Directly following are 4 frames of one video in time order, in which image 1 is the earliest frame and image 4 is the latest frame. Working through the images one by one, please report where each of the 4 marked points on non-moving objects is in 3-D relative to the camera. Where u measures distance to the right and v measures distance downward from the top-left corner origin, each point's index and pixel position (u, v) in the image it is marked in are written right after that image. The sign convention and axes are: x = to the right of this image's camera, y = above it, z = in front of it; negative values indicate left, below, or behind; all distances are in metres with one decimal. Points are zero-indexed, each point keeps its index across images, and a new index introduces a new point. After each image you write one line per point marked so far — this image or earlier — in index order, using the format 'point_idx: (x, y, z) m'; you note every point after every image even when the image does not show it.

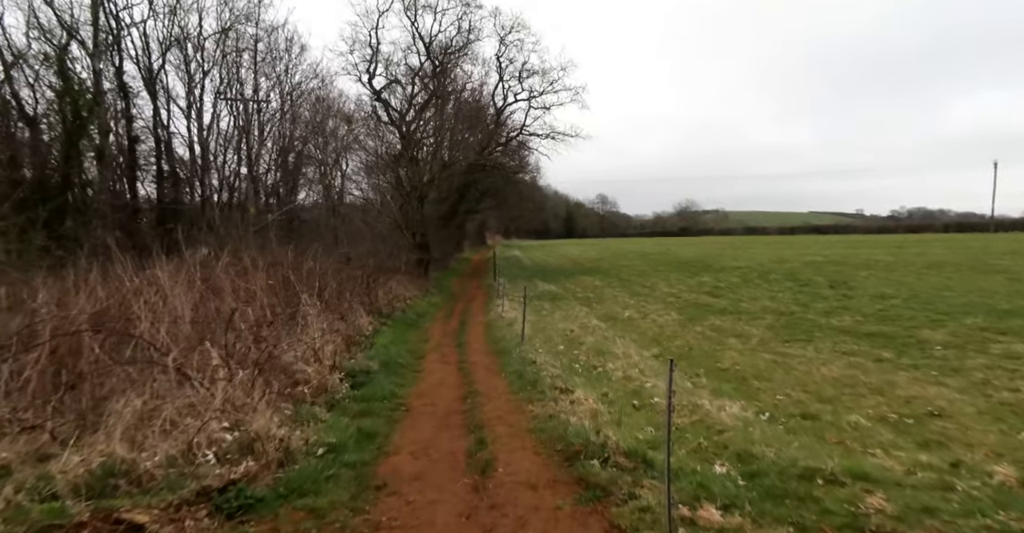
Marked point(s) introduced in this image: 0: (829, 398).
0: (+5.9, -2.4, +11.1) m
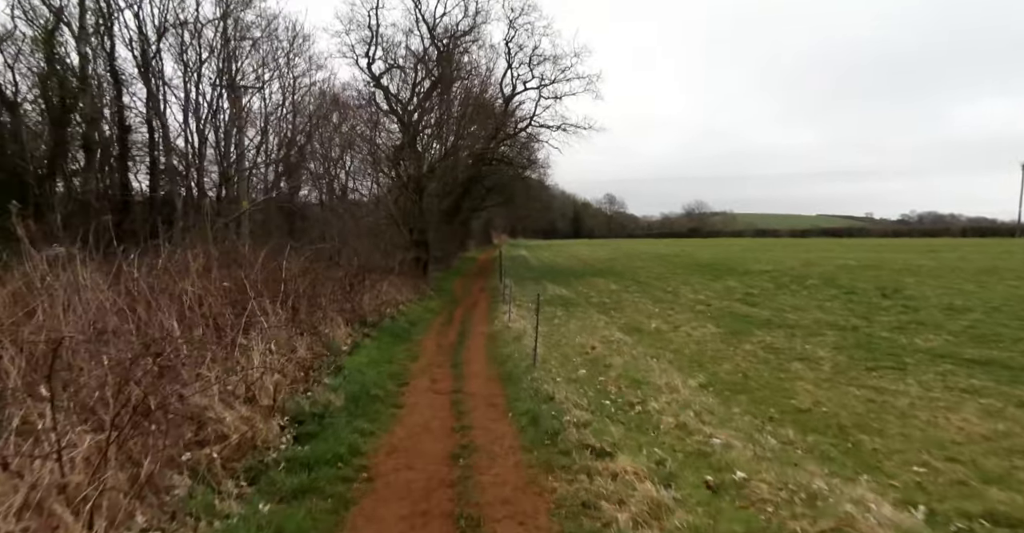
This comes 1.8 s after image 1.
0: (+6.0, -2.6, +7.4) m
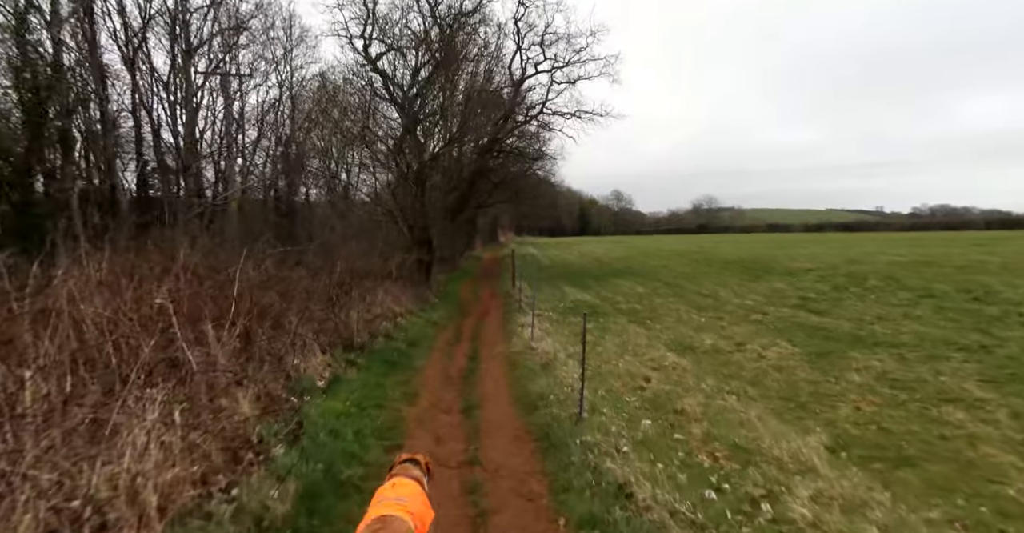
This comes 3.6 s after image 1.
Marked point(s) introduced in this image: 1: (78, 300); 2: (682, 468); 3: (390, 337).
0: (+6.6, -2.7, +3.1) m
1: (-6.7, -0.5, +9.1) m
2: (+2.3, -2.7, +8.1) m
3: (-3.8, -2.1, +18.6) m
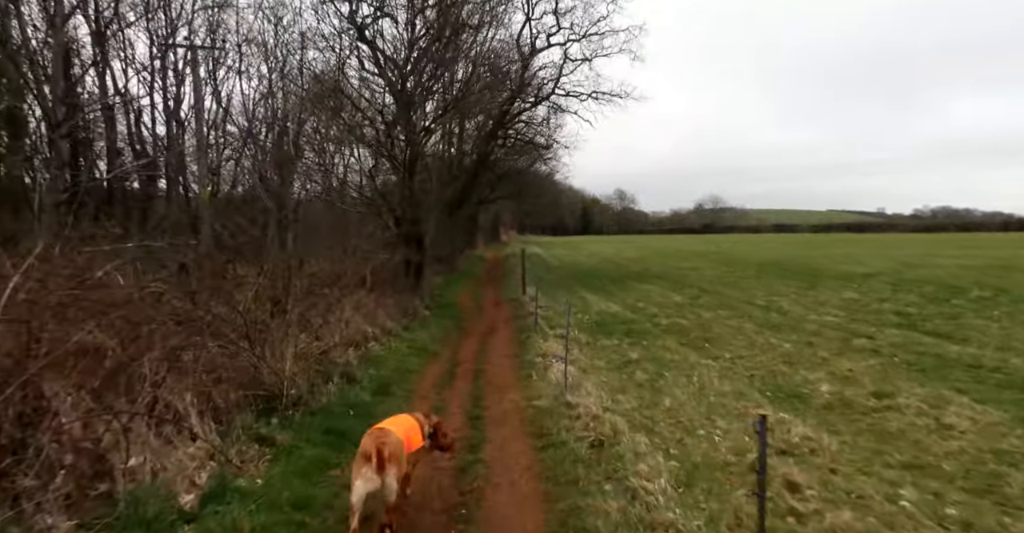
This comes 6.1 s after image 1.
0: (+7.0, -2.9, -3.1) m
1: (-6.2, -0.6, +2.9) m
2: (+2.7, -2.9, +1.9) m
3: (-3.3, -2.3, +12.4) m
